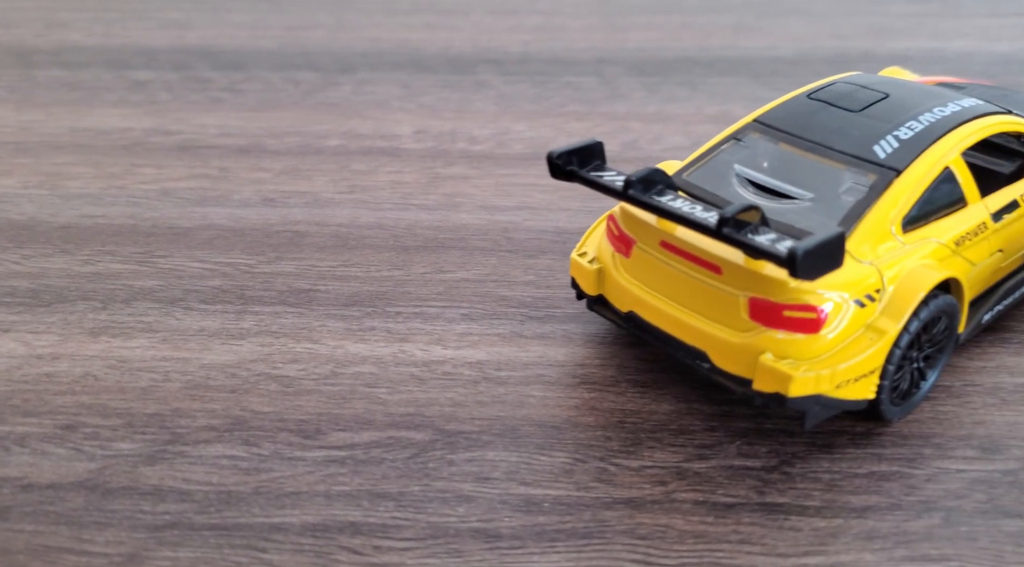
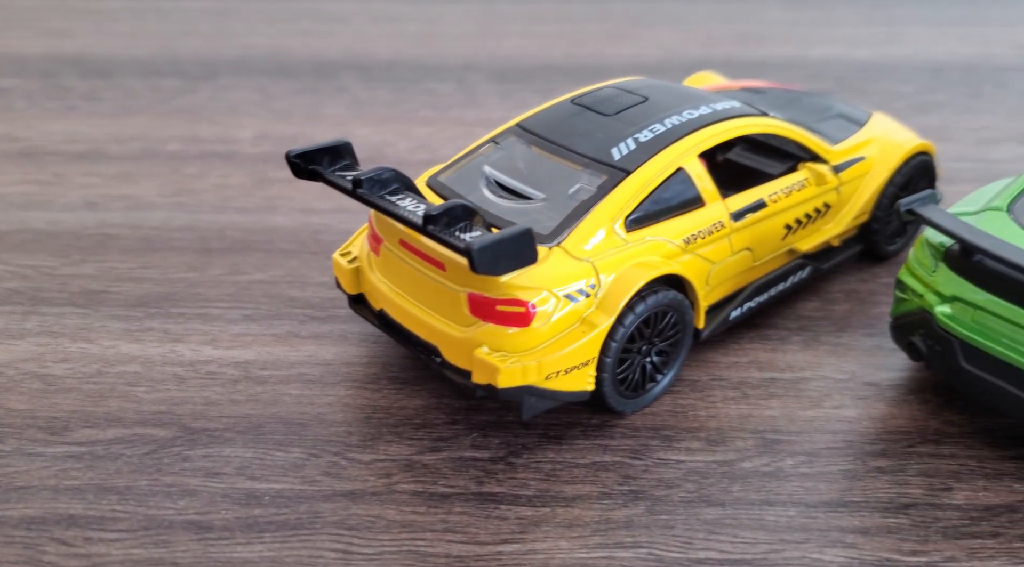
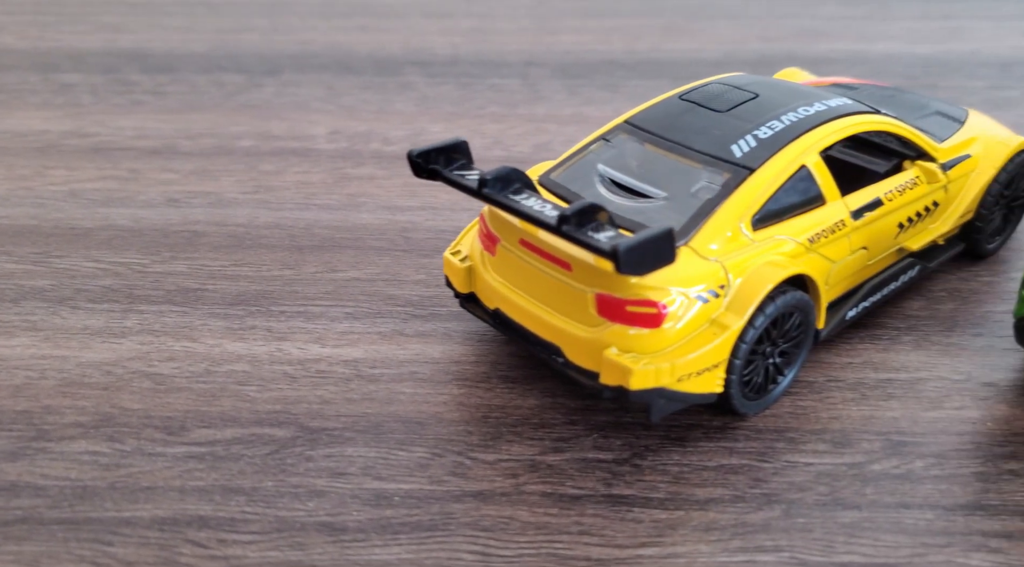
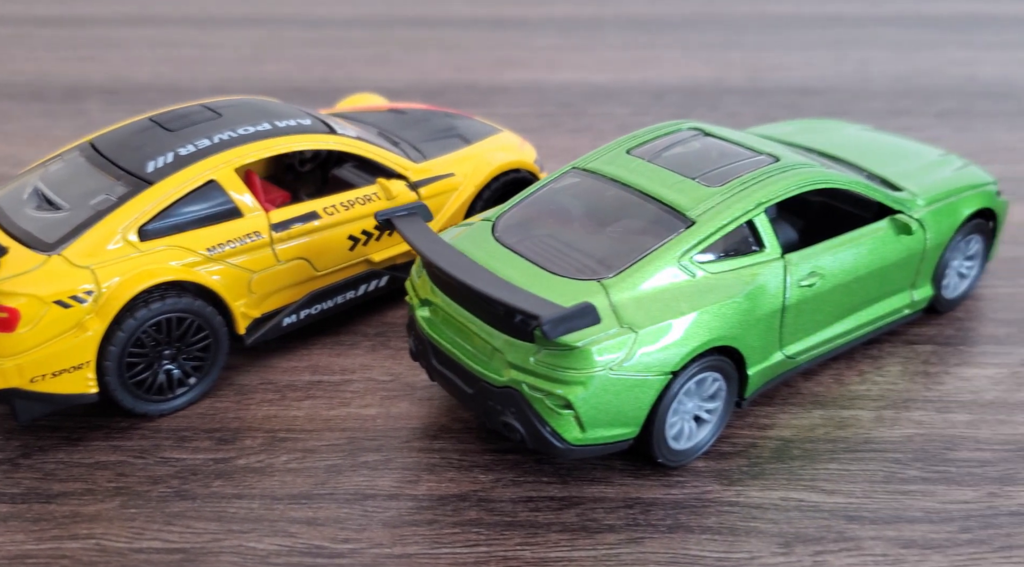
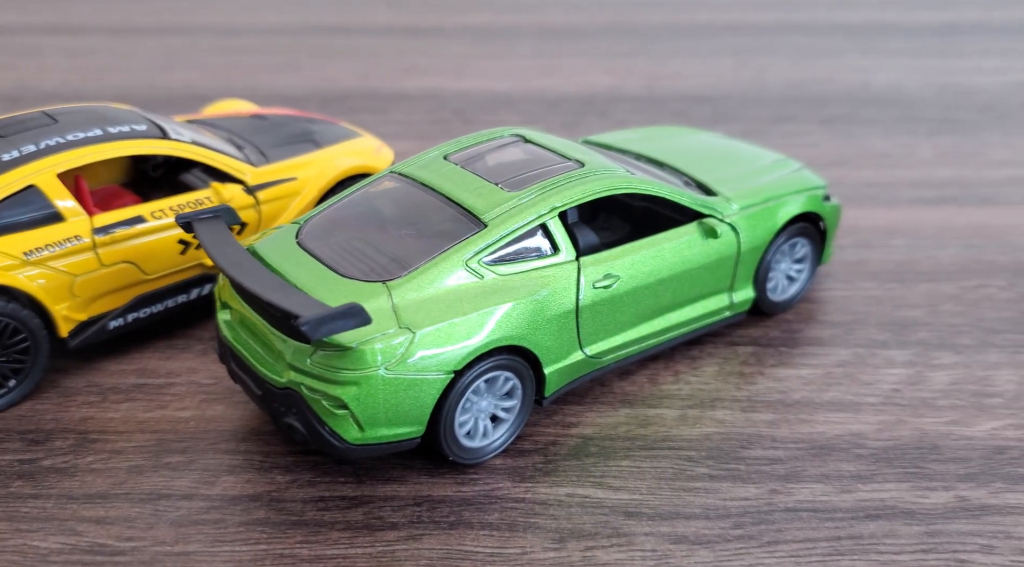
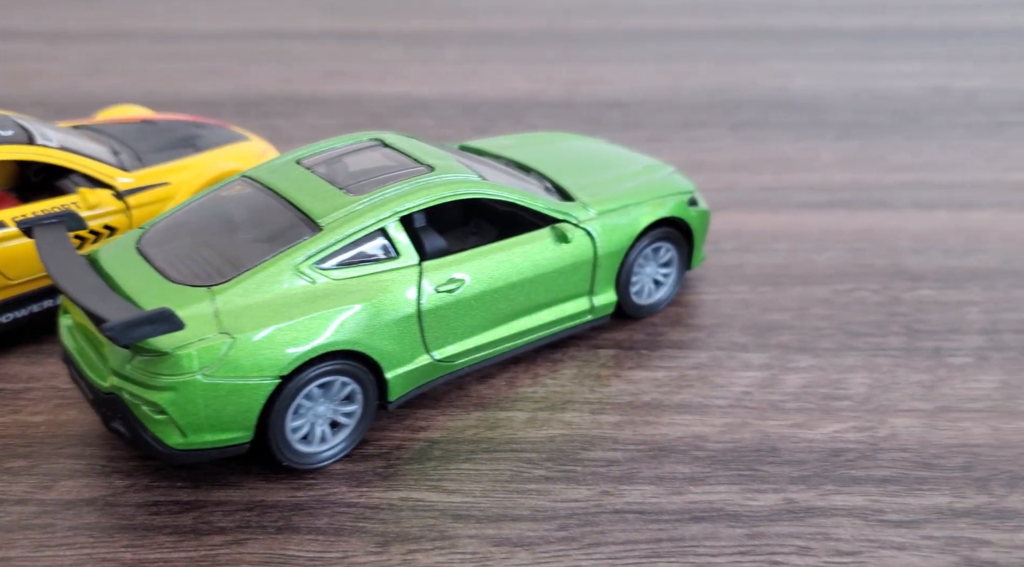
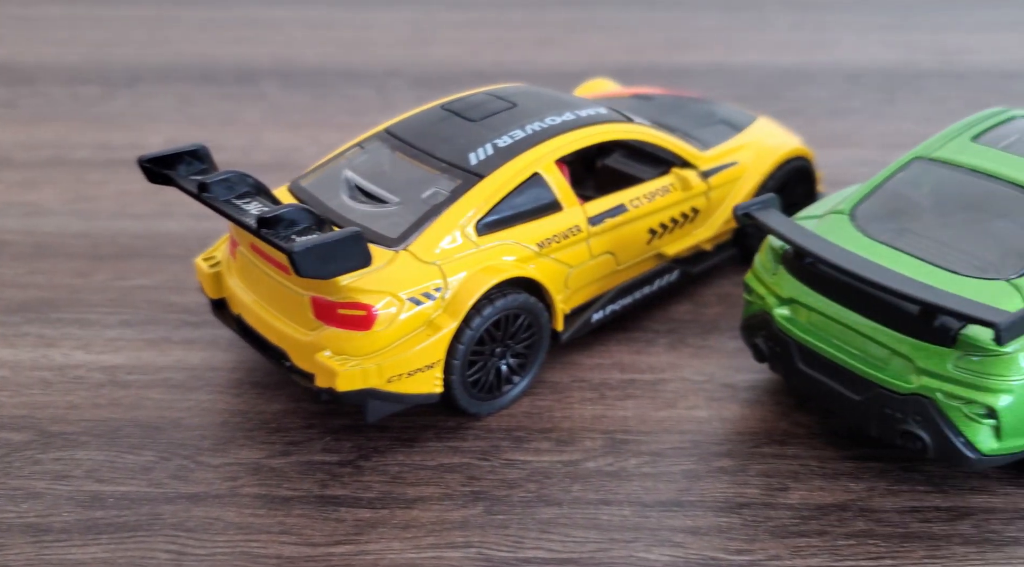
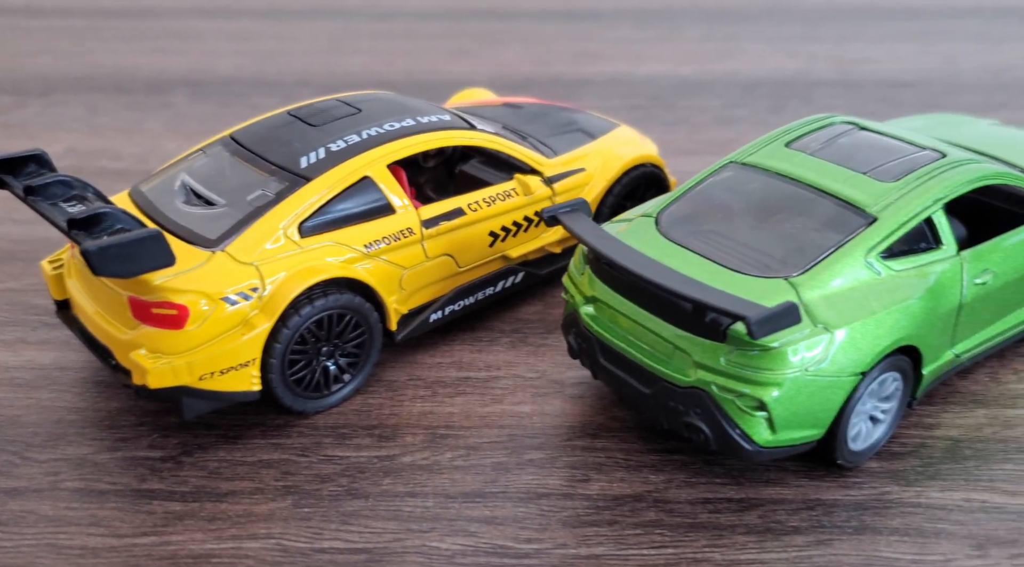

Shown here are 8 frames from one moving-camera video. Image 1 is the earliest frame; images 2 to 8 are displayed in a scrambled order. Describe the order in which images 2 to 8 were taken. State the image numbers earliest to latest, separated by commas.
3, 2, 7, 8, 4, 5, 6
